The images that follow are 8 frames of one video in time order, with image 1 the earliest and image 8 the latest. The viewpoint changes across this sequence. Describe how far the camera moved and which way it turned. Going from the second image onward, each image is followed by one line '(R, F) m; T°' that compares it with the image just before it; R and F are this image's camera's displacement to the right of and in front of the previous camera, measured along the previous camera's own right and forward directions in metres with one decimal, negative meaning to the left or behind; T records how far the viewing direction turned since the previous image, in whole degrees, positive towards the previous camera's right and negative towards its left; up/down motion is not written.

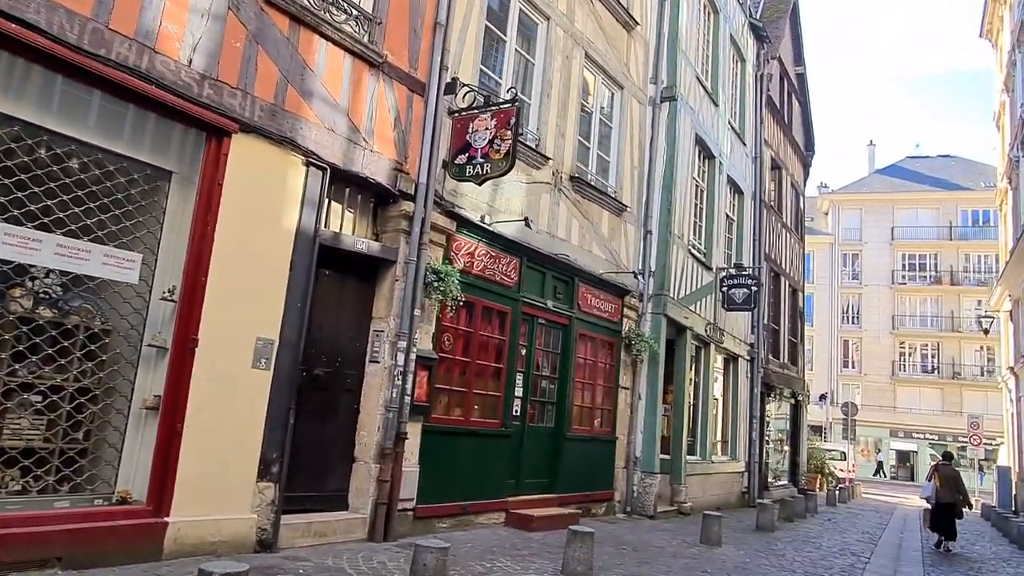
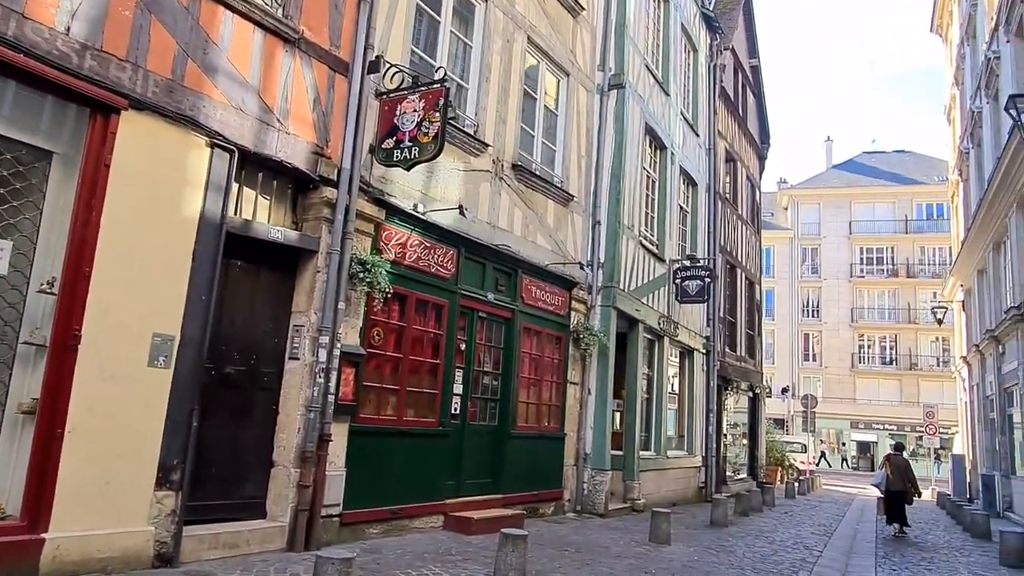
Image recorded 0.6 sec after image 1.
(+0.3, +0.3) m; +2°
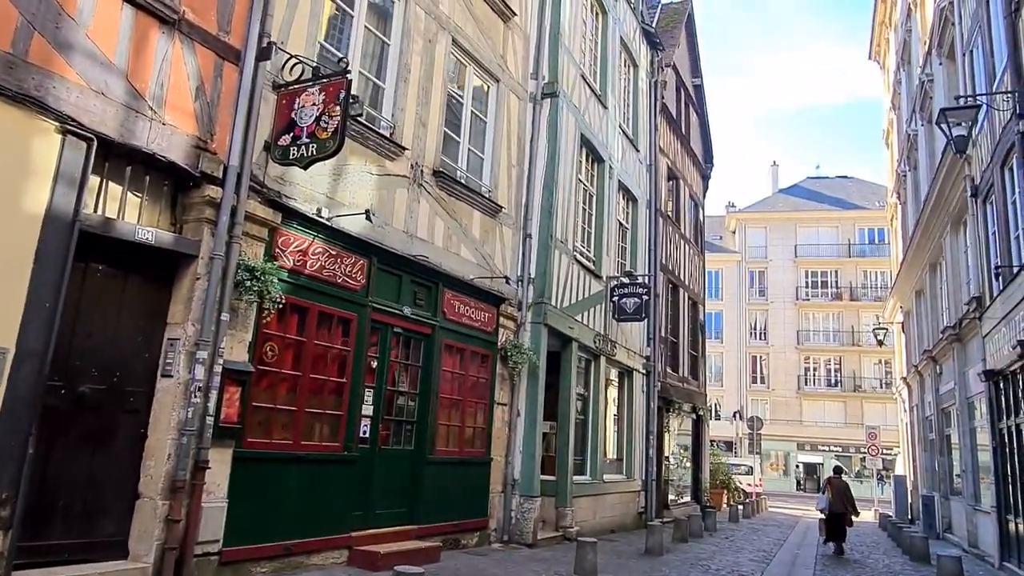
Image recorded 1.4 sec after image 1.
(+0.4, +0.5) m; +3°
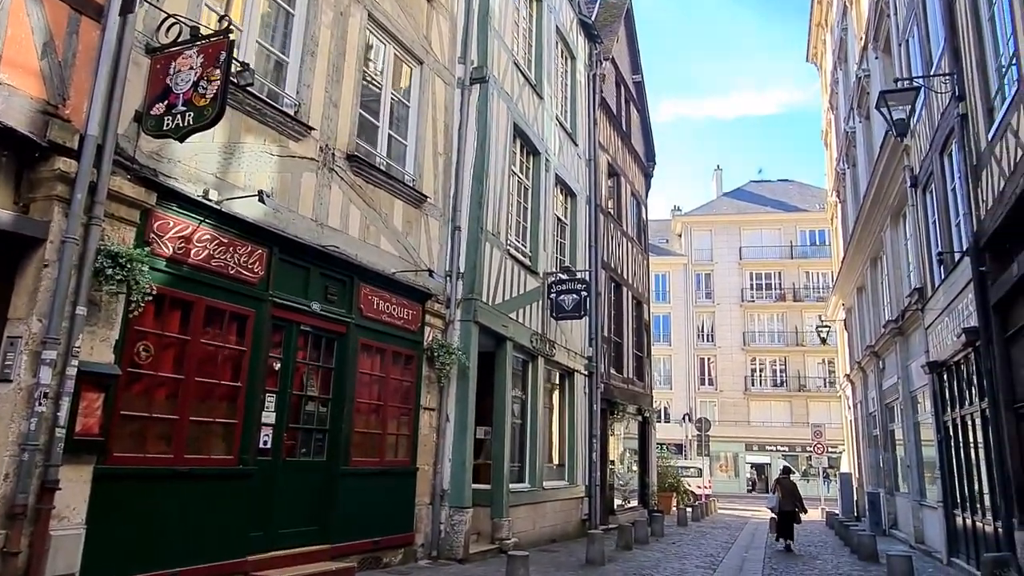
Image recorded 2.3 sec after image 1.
(+0.3, +0.6) m; +4°
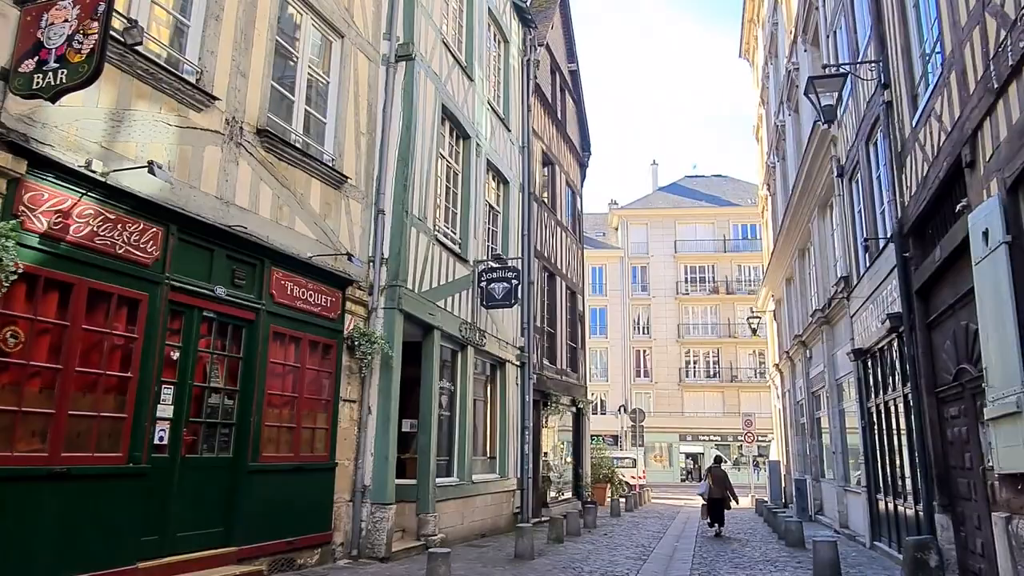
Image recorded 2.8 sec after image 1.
(+0.2, +0.3) m; +5°
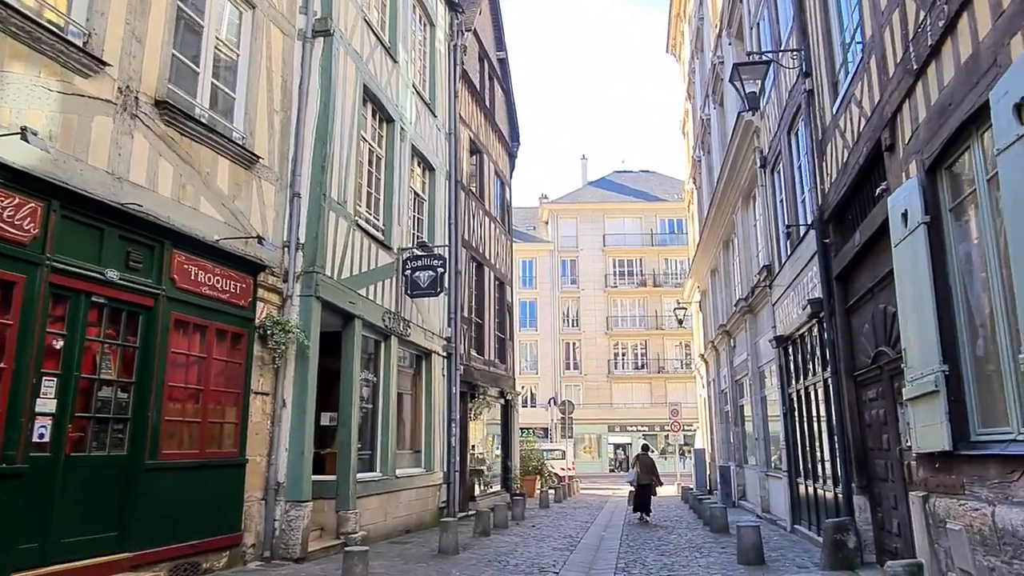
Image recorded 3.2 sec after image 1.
(+0.1, +0.3) m; +5°
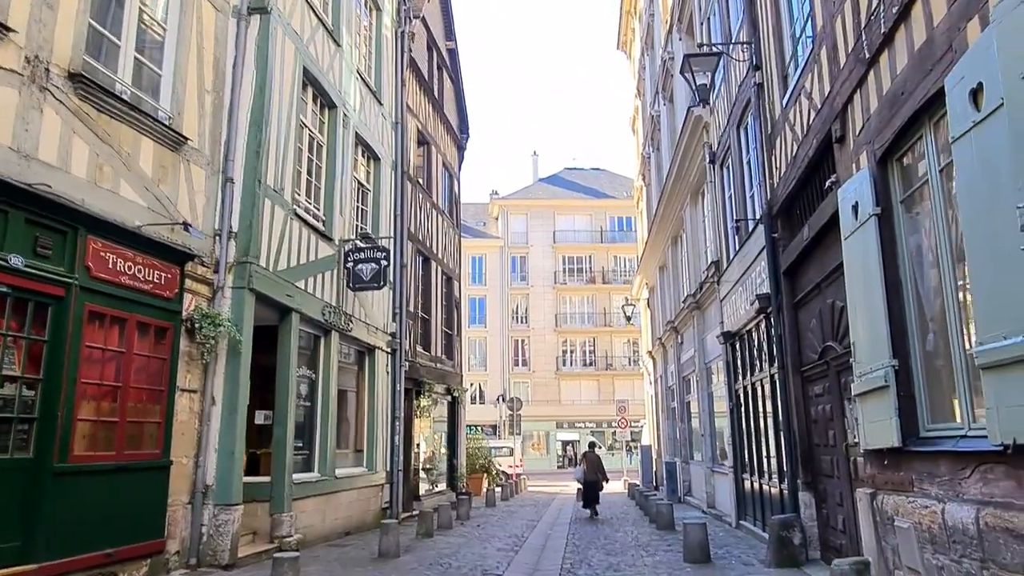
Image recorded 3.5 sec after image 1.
(+0.1, +0.3) m; +4°
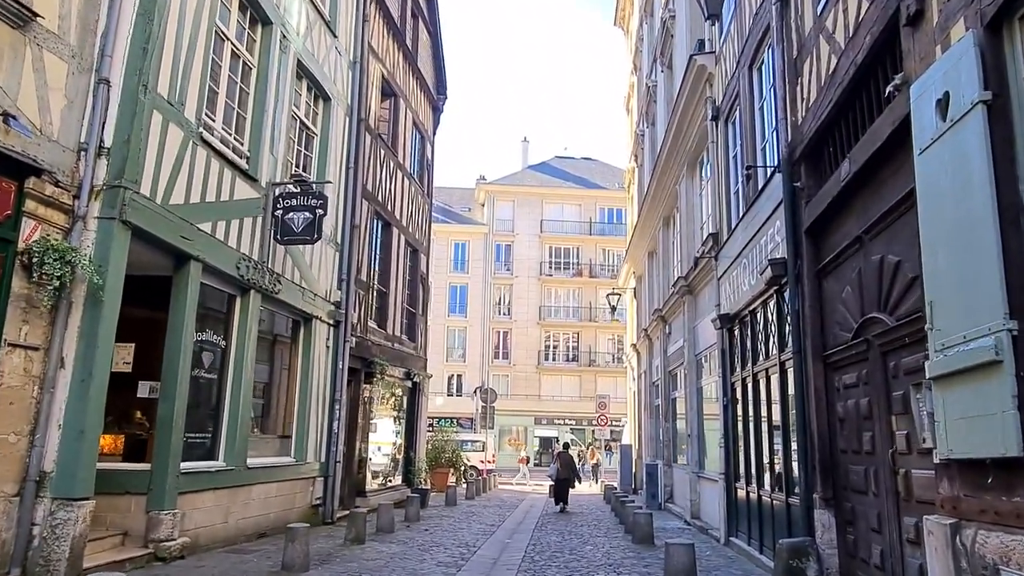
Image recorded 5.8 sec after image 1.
(+0.4, +1.7) m; +1°
